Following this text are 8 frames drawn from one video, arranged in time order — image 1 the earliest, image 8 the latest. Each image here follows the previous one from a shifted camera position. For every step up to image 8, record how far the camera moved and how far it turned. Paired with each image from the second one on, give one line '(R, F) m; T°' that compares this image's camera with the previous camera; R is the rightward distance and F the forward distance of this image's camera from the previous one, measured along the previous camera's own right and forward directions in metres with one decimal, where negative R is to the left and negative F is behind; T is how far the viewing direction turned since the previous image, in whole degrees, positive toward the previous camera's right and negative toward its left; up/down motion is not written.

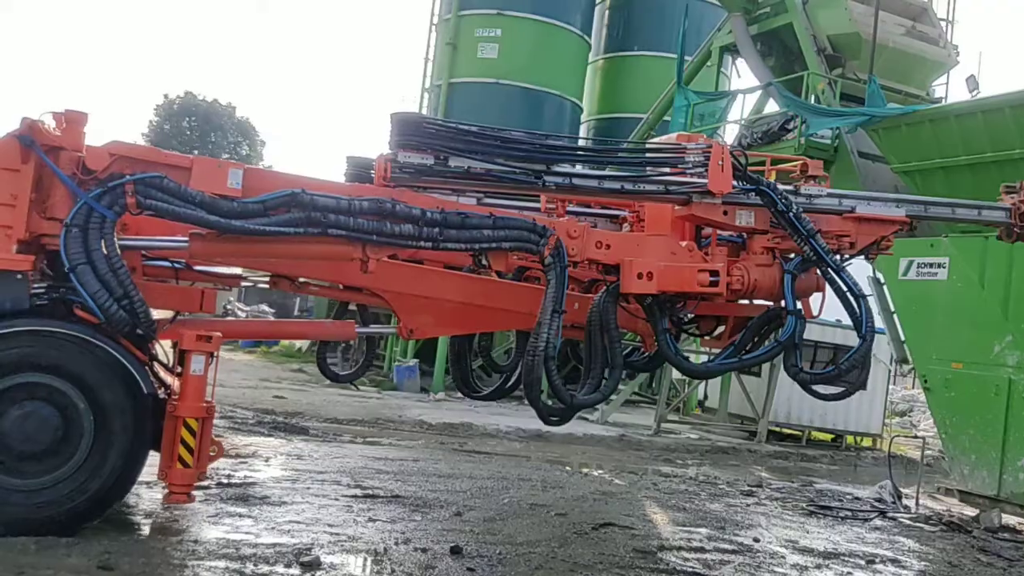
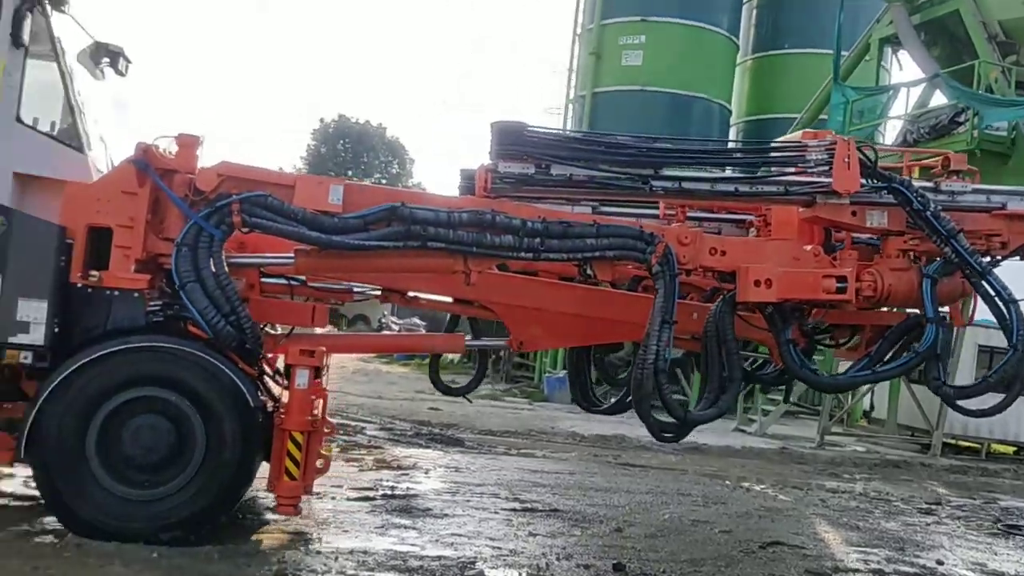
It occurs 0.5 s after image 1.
(+0.3, +0.2) m; -9°
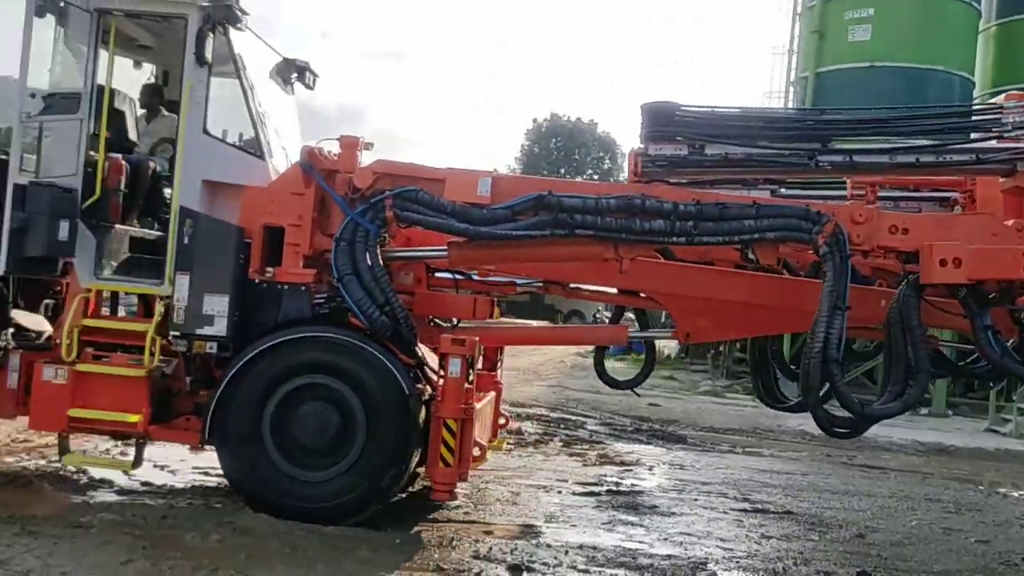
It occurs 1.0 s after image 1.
(+0.4, +0.1) m; -14°
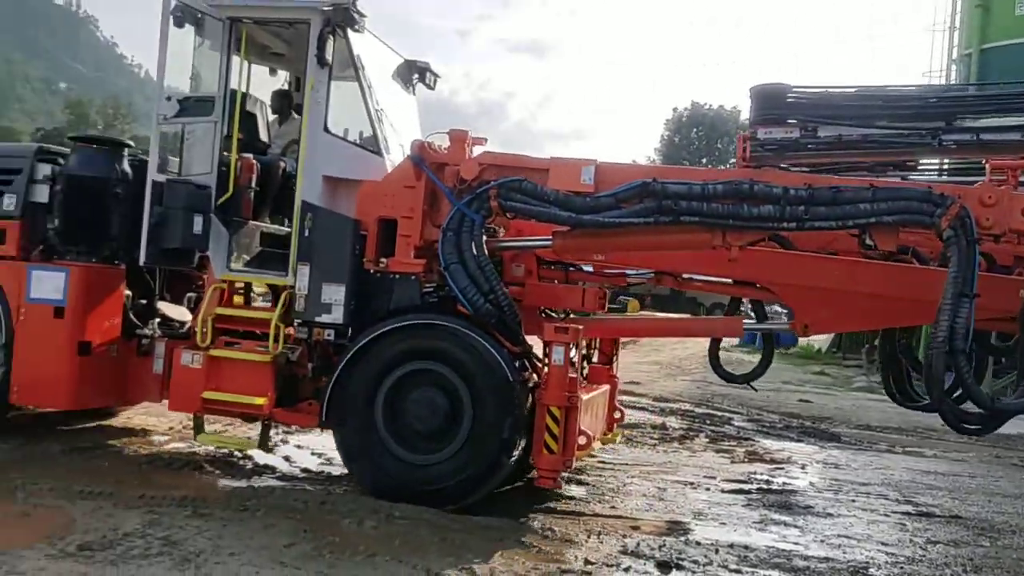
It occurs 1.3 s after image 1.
(+0.2, 0.0) m; -9°
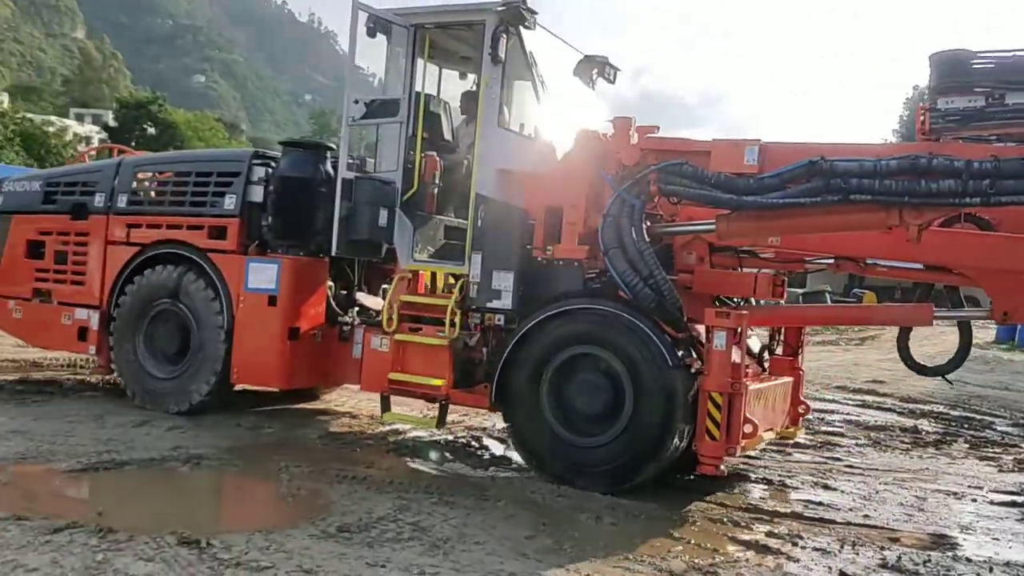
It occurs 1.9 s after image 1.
(+0.3, 0.0) m; -14°
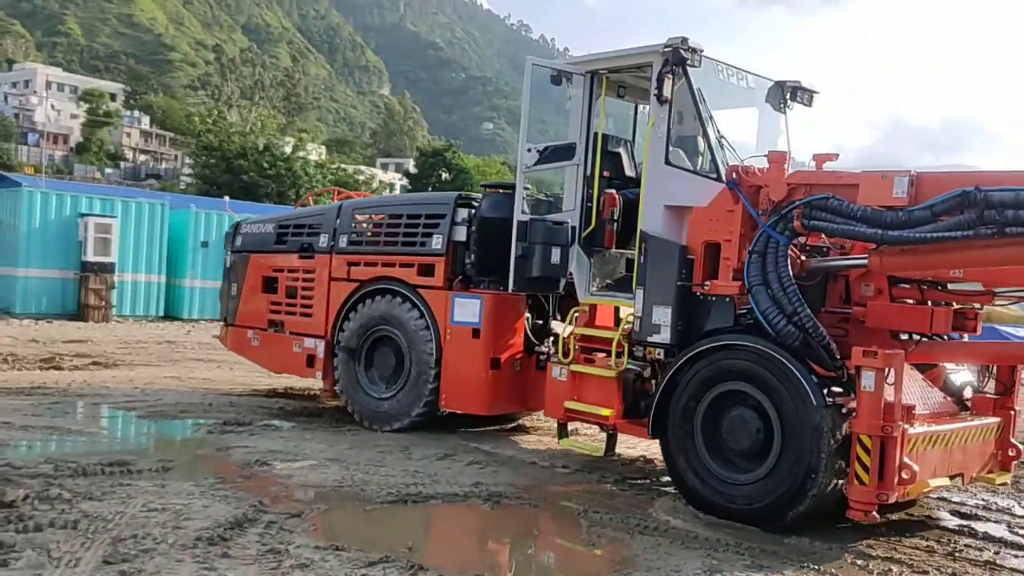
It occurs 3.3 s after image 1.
(+0.8, -0.2) m; -17°
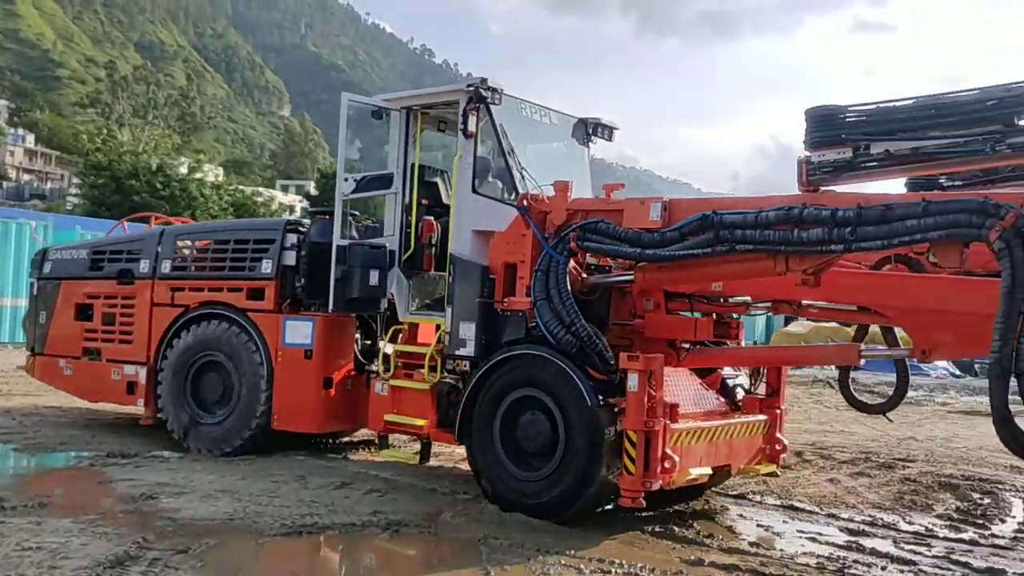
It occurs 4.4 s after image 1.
(+0.6, -0.5) m; +6°
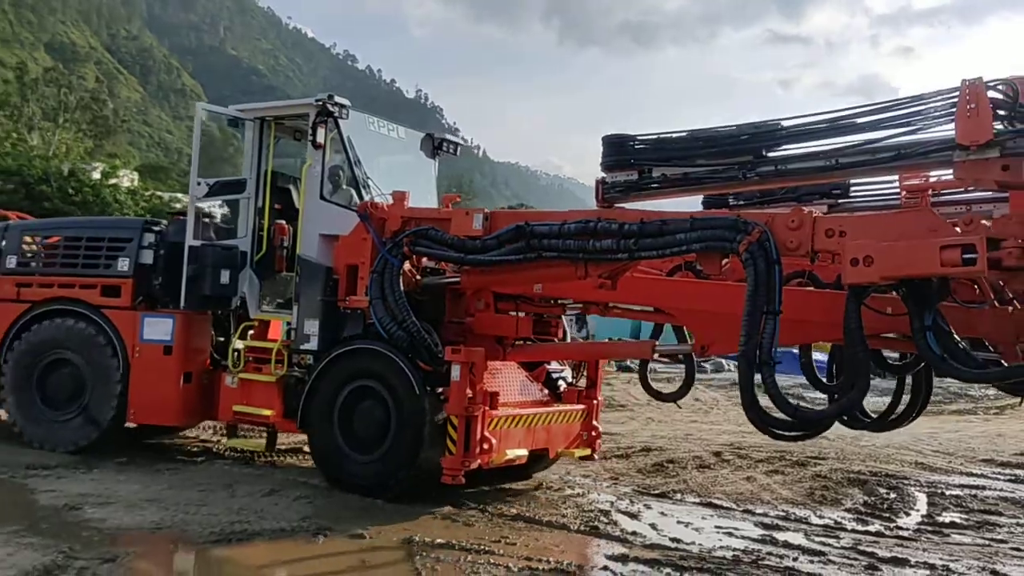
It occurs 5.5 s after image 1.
(+0.6, -0.6) m; +5°
